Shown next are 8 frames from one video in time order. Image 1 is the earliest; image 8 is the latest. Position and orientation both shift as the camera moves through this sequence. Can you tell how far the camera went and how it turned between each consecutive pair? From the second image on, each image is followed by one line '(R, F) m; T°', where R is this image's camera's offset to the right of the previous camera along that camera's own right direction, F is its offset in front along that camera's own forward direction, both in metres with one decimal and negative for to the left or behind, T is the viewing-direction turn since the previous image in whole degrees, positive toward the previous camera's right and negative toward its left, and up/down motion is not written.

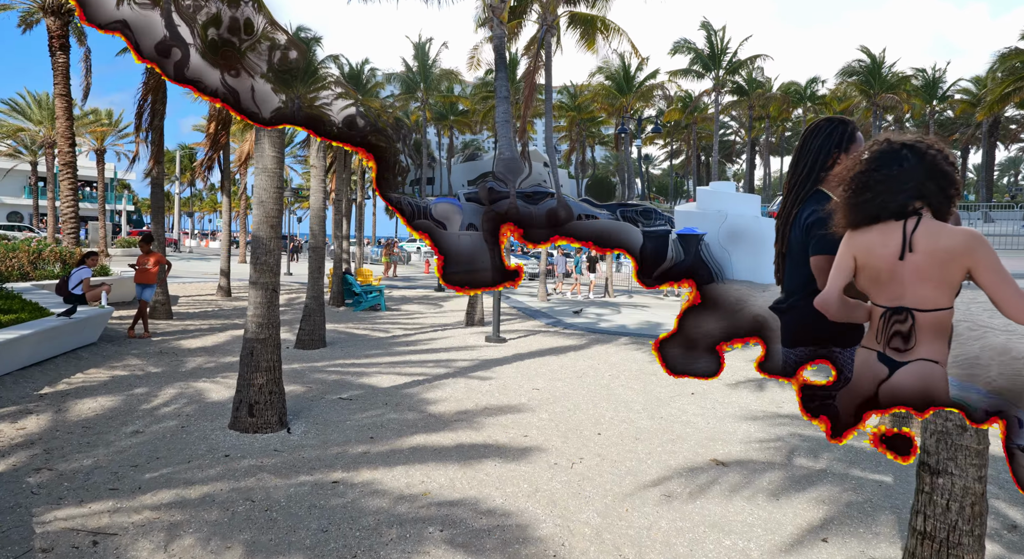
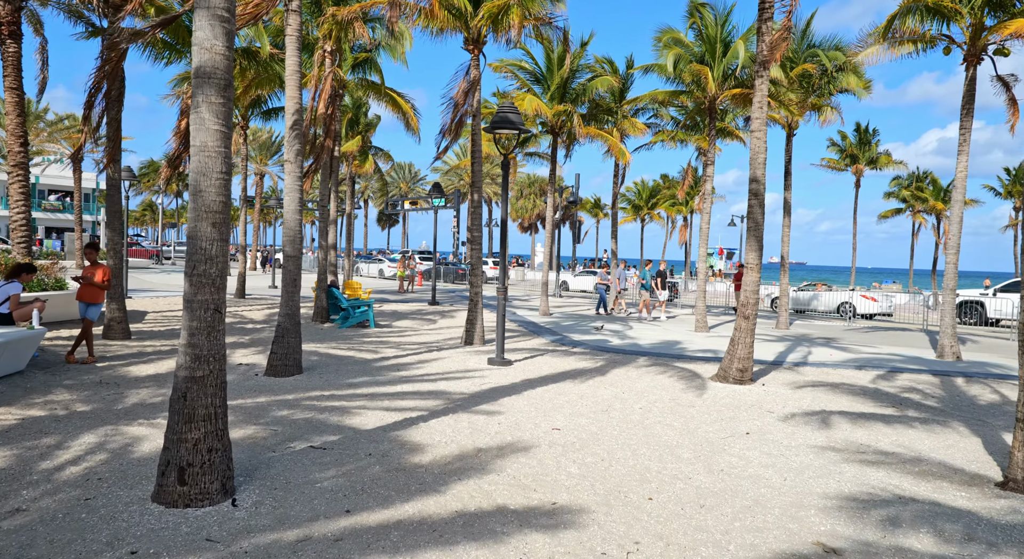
(-0.2, +1.5) m; +1°
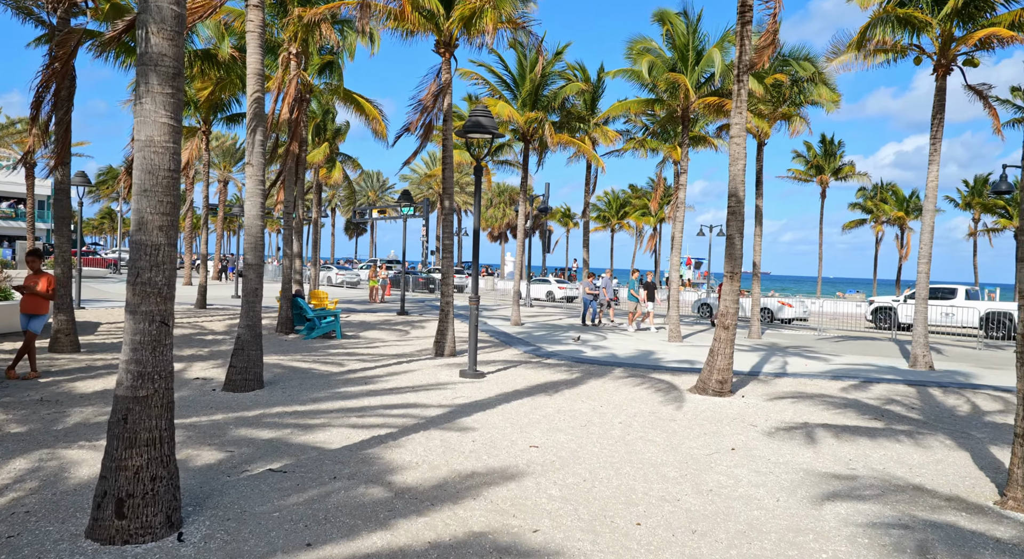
(-0.1, +0.4) m; +3°
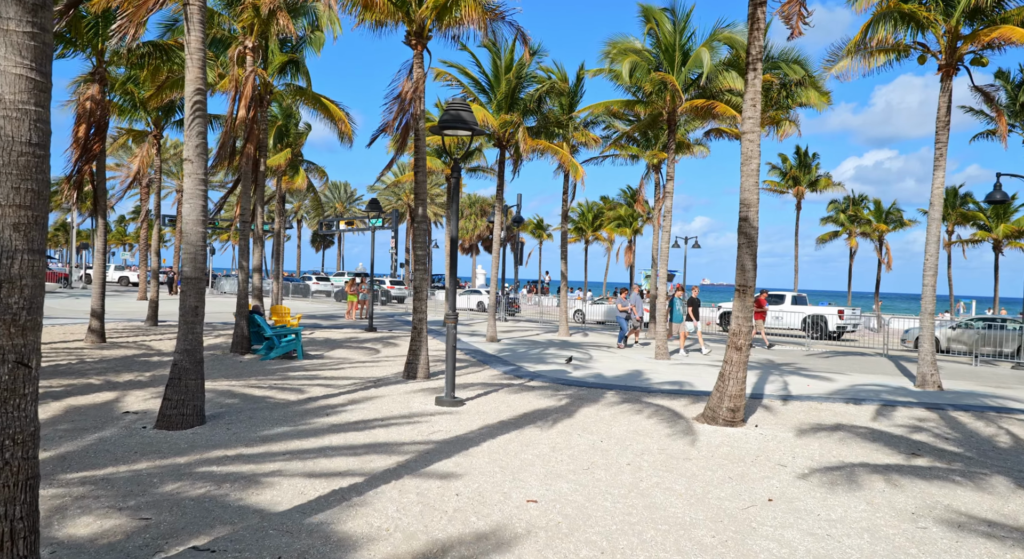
(-0.2, +1.2) m; +3°
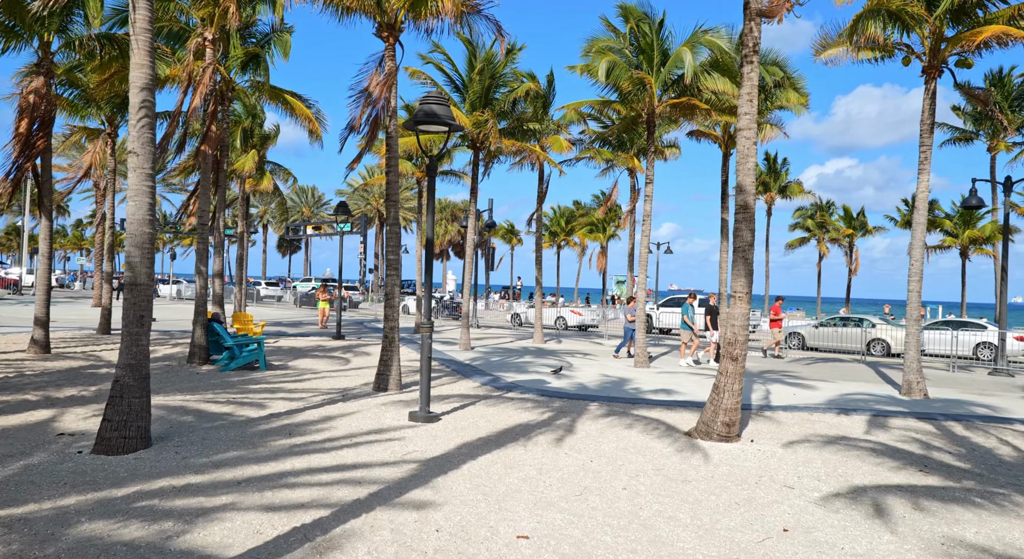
(-0.1, +0.6) m; +3°
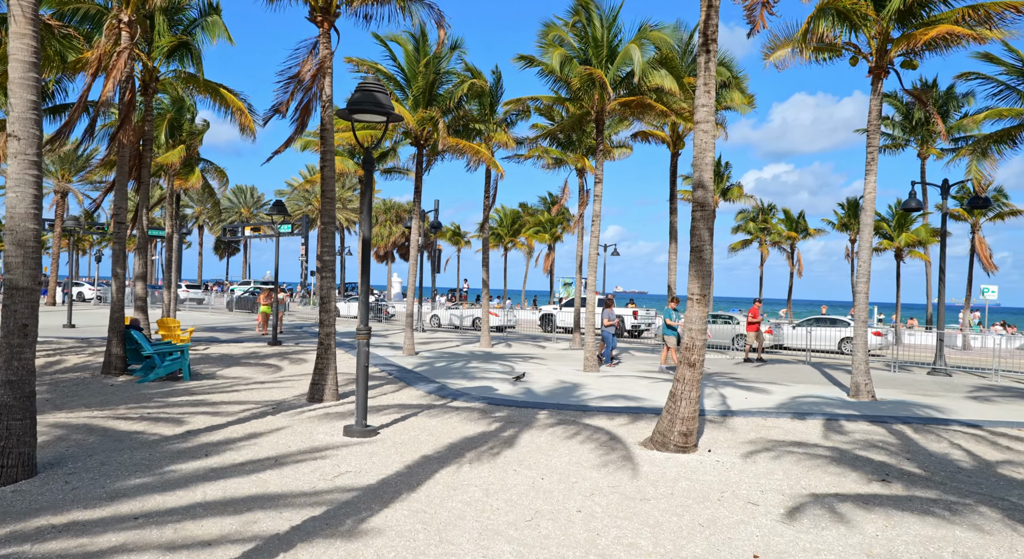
(0.0, +0.6) m; +5°
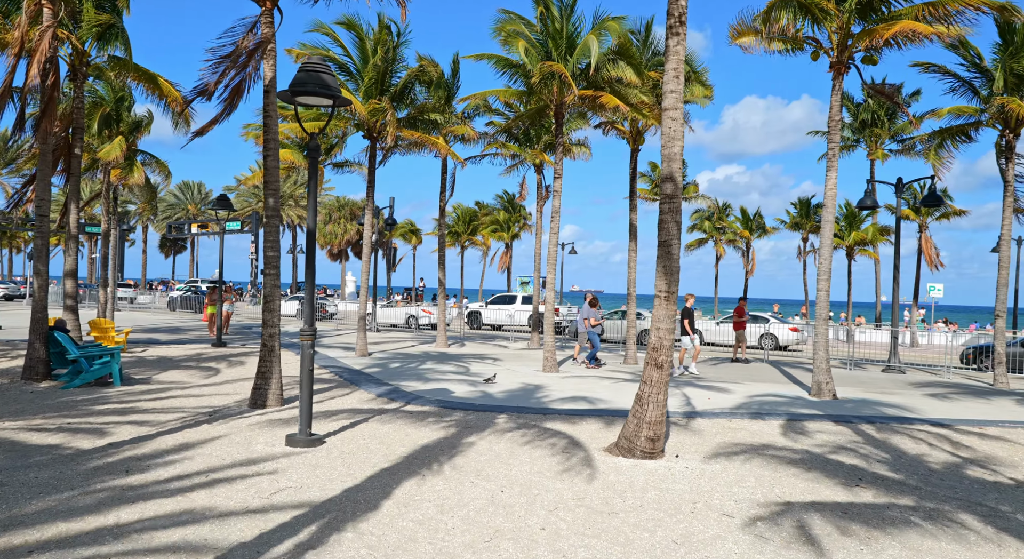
(0.0, +0.5) m; +4°
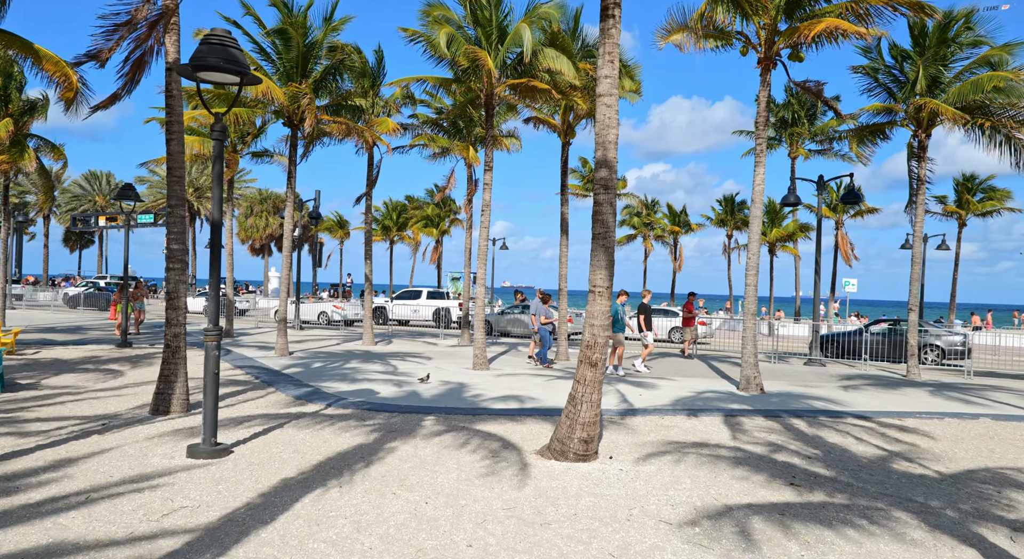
(+0.1, +0.4) m; +6°
